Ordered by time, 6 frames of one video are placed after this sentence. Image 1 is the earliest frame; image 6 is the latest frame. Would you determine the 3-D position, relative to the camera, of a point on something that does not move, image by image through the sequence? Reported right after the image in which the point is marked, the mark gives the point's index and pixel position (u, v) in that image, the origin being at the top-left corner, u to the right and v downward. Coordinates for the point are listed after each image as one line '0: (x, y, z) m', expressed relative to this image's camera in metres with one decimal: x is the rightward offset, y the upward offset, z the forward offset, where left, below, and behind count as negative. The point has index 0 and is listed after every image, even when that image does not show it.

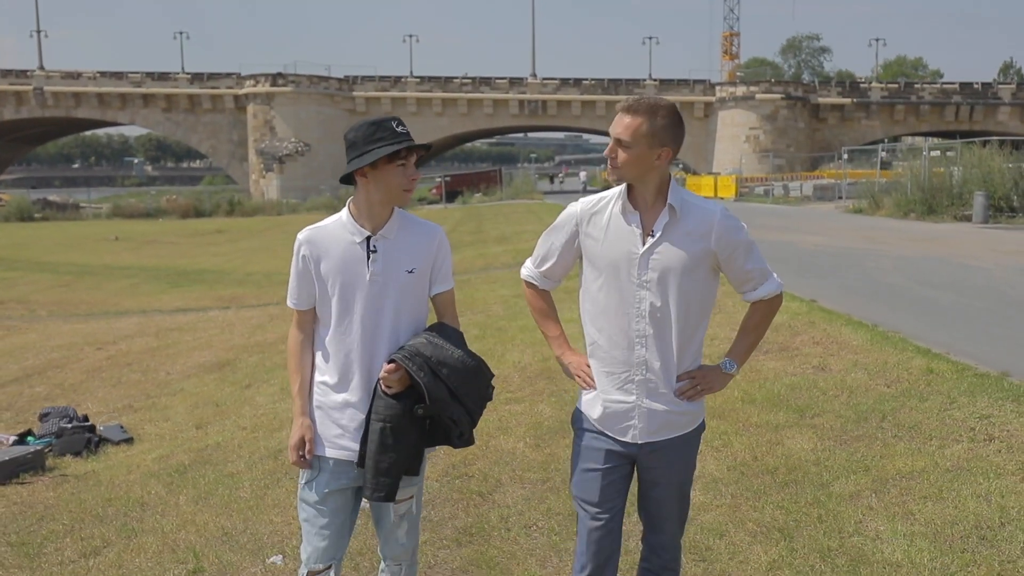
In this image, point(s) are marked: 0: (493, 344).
0: (-0.3, -0.7, +12.5) m
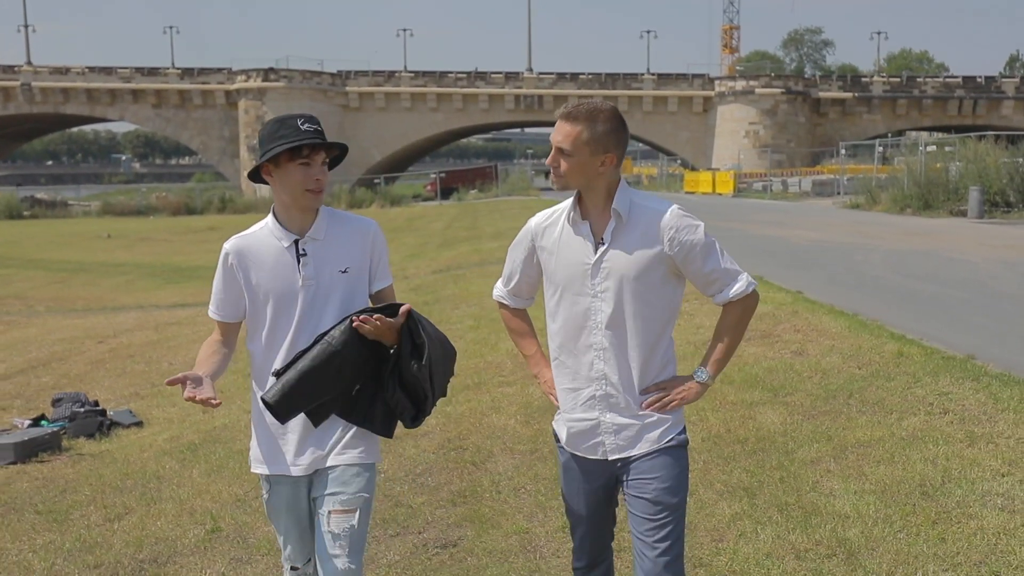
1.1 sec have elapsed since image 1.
0: (-0.3, -0.6, +13.0) m
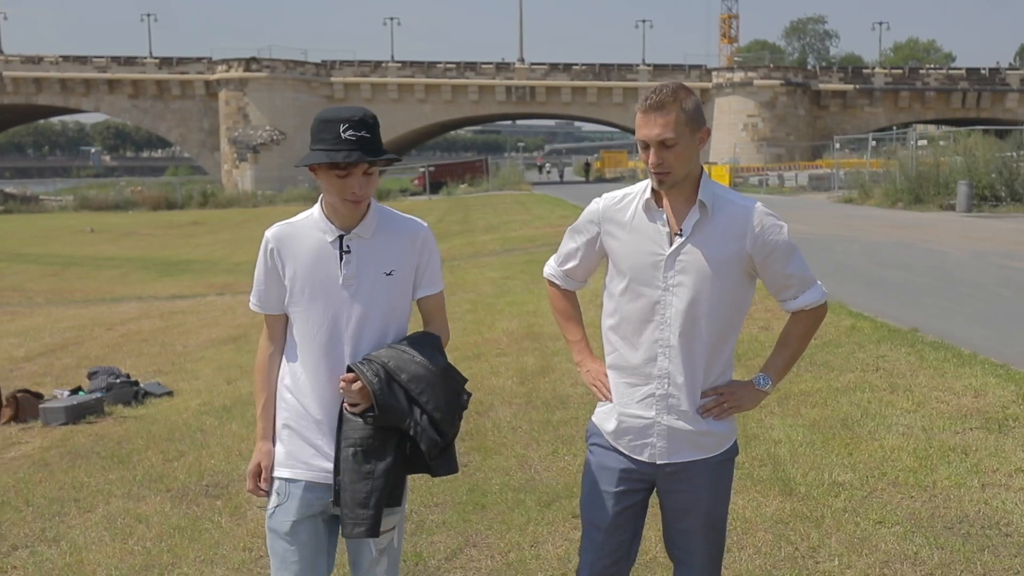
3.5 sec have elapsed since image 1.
0: (-0.4, -0.3, +14.2) m
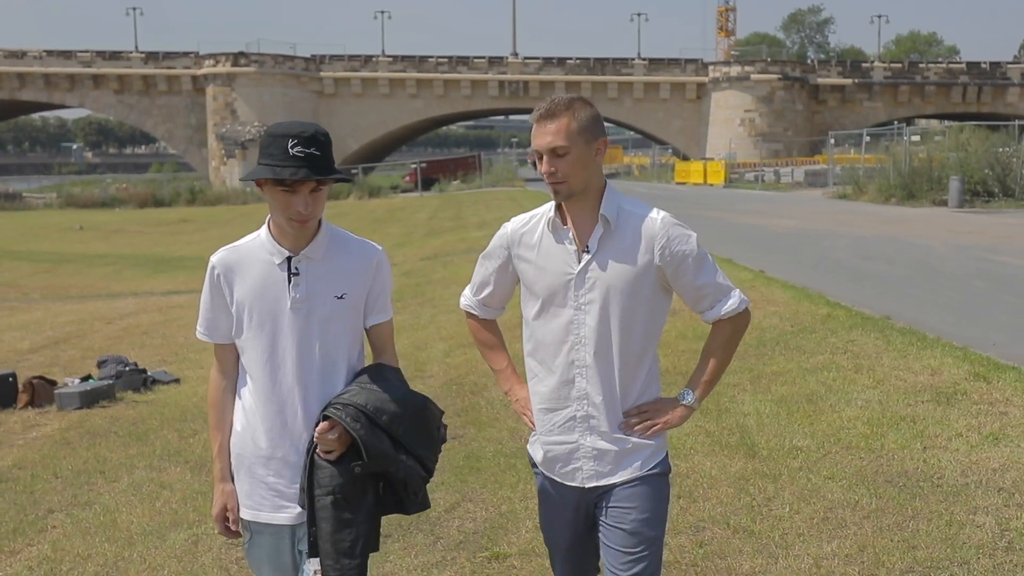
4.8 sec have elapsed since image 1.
0: (-0.5, -0.2, +14.8) m
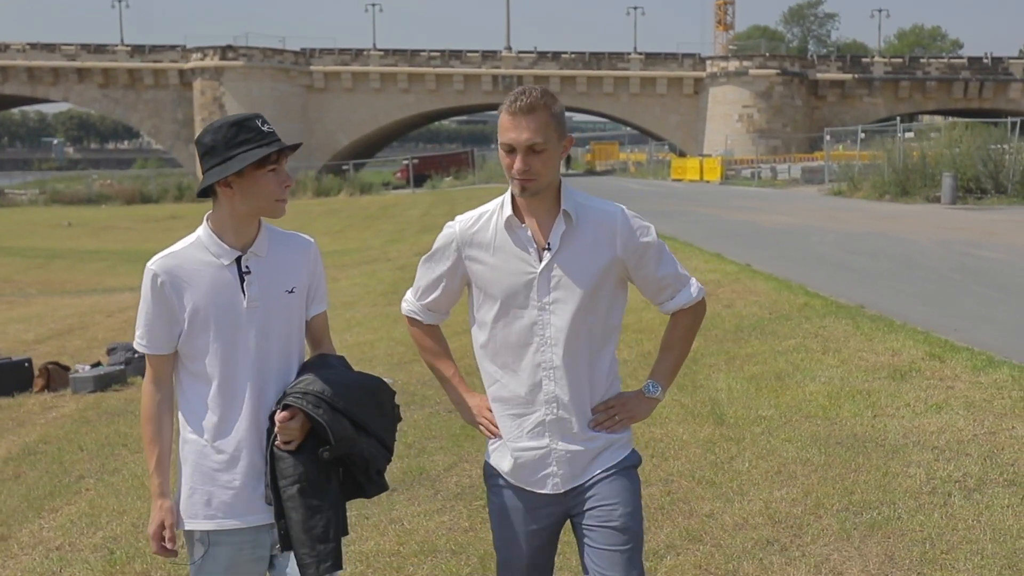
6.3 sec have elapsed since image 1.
0: (-0.6, -0.1, +15.4) m
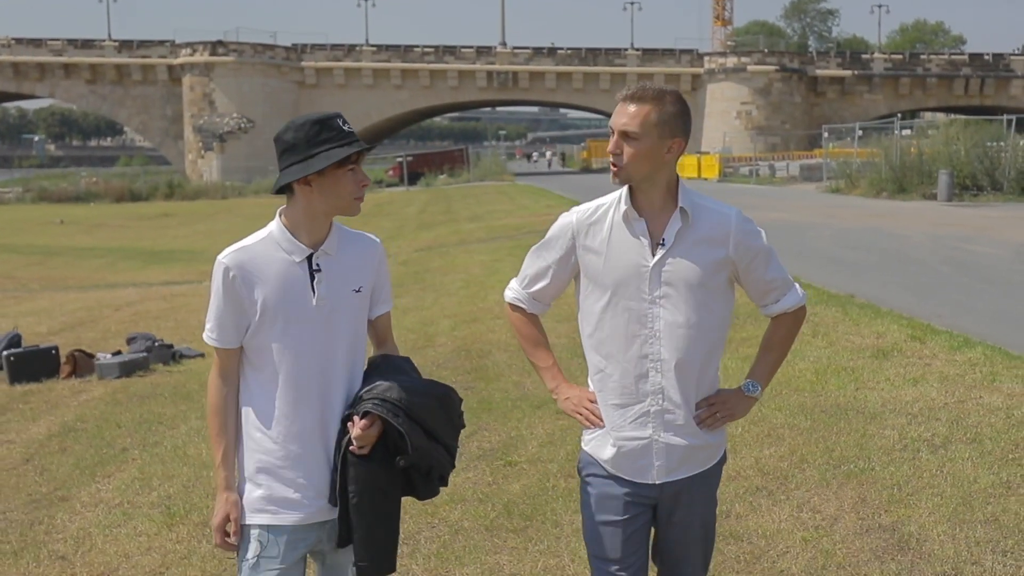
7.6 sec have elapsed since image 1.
0: (-0.5, 0.0, +16.0) m
